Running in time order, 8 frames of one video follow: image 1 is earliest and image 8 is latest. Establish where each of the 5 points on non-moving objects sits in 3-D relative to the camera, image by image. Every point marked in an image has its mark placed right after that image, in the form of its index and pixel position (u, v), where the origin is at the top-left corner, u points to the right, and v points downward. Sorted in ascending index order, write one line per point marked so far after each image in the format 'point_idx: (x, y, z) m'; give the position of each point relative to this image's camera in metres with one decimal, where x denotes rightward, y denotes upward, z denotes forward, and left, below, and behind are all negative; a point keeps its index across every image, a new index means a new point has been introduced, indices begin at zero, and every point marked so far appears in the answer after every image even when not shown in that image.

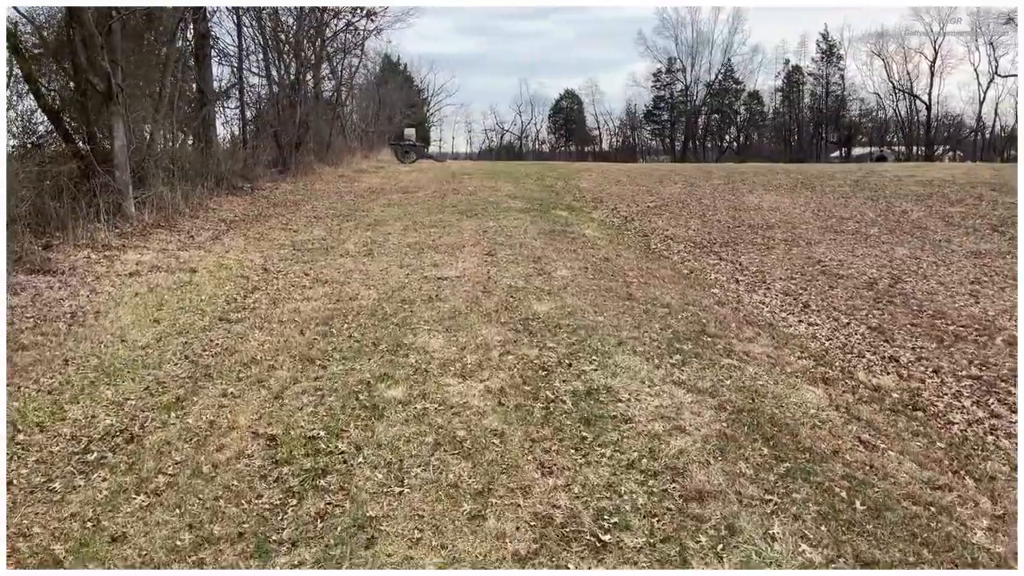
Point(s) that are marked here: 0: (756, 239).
0: (+3.0, +0.6, +9.7) m
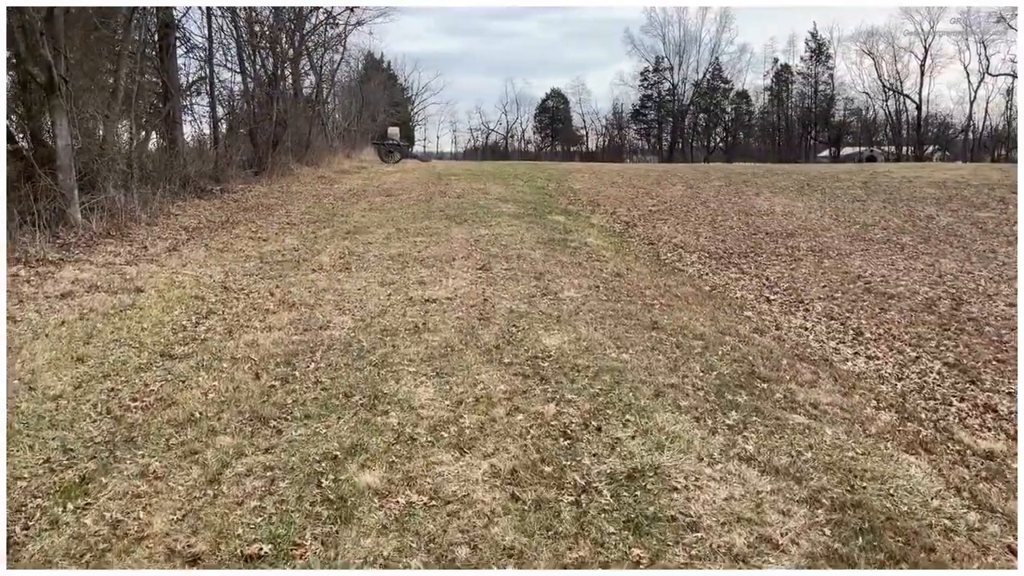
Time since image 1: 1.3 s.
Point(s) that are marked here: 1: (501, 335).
0: (+3.0, +0.4, +8.8) m
1: (-0.1, -0.3, +4.9) m
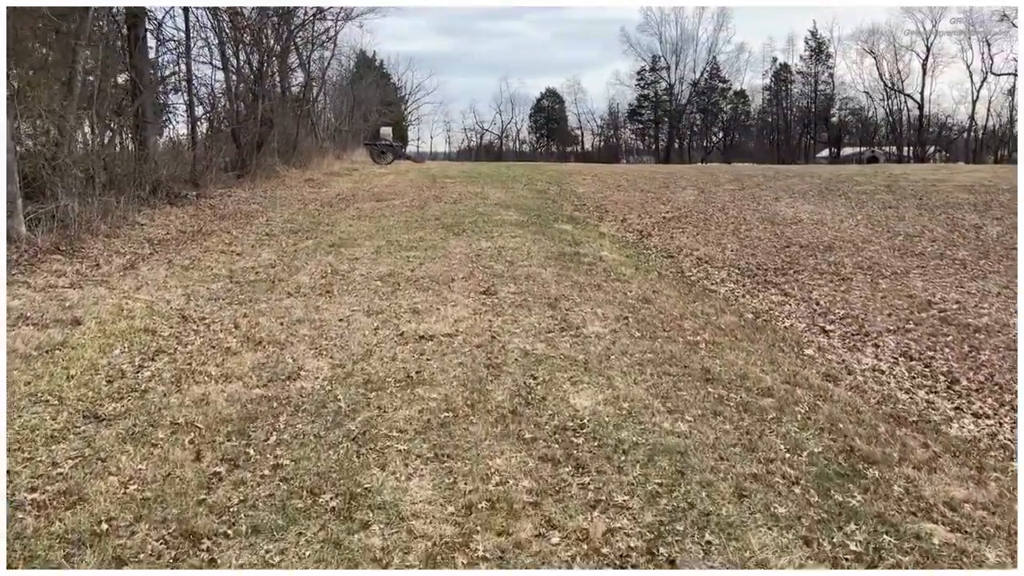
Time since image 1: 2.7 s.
0: (+3.0, +0.2, +7.7) m
1: (0.0, -0.5, +3.8) m
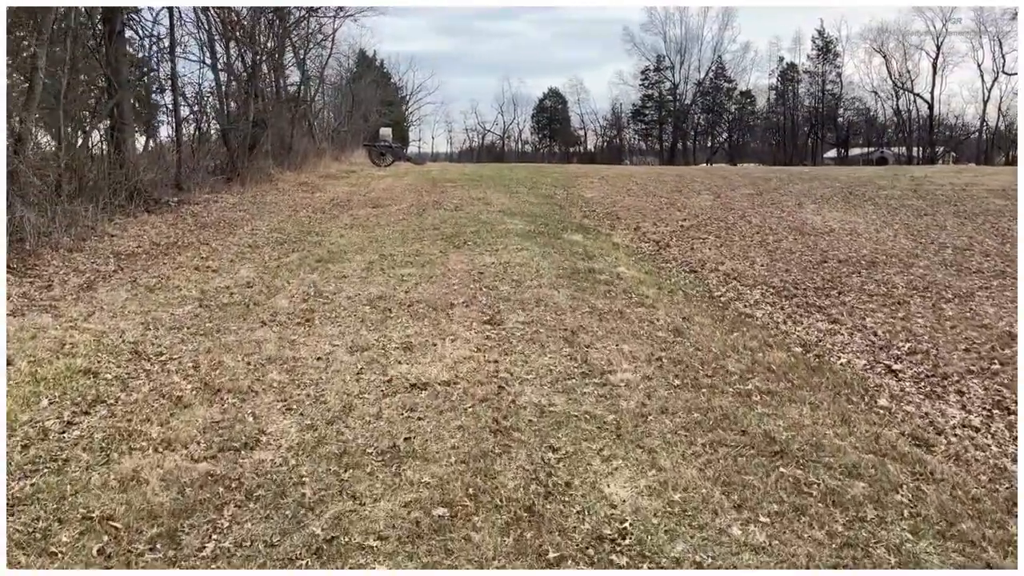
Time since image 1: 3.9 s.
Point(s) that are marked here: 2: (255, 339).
0: (+3.1, 0.0, +6.9) m
1: (+0.1, -0.7, +3.0) m
2: (-1.7, -0.3, +5.2) m
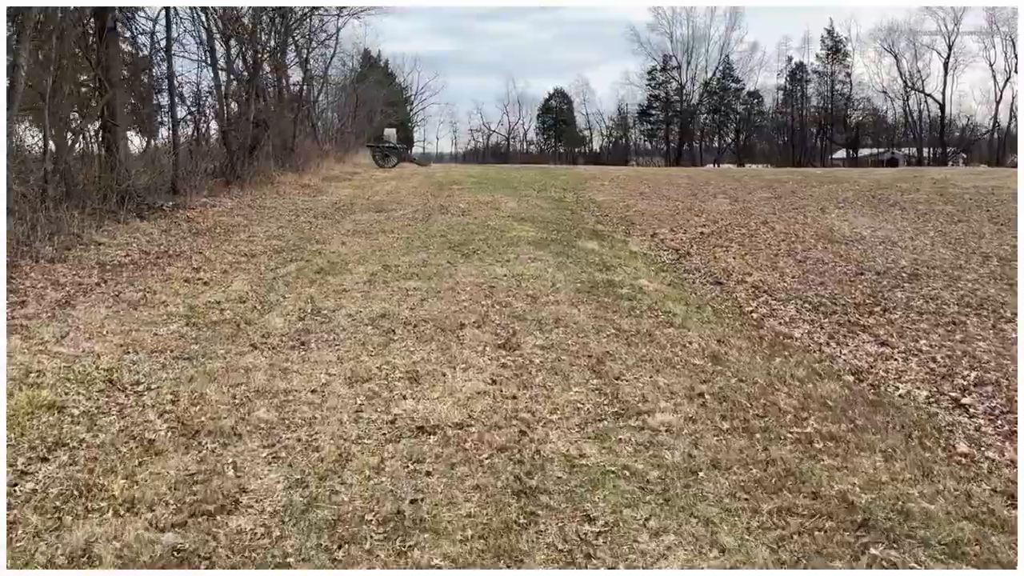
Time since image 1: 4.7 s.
0: (+3.2, -0.1, +6.3) m
1: (+0.2, -0.8, +2.4) m
2: (-1.6, -0.5, +4.6) m
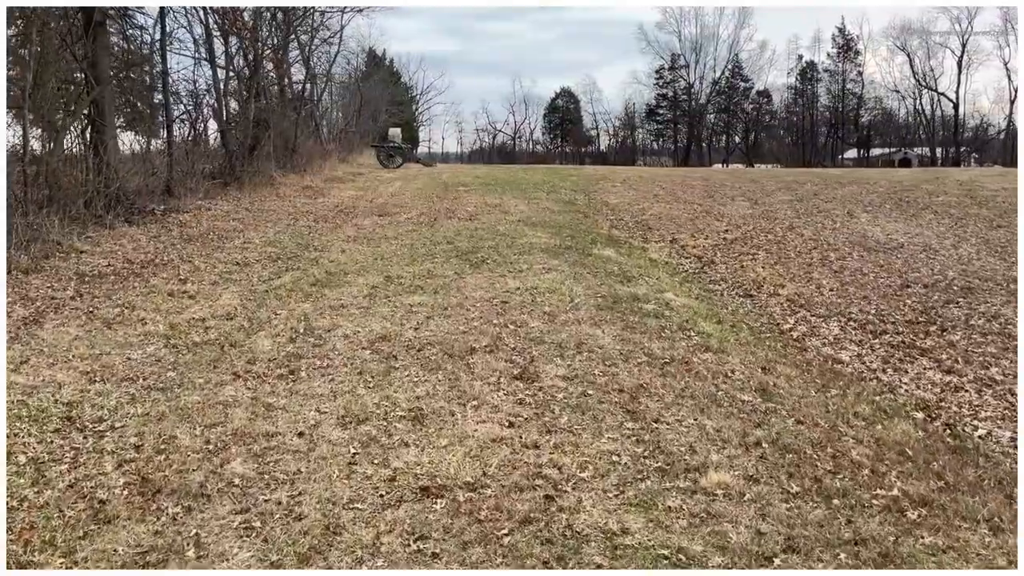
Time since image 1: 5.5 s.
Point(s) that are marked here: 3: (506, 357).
0: (+3.3, -0.2, +5.7) m
1: (+0.3, -1.0, +1.8) m
2: (-1.5, -0.6, +4.0) m
3: (0.0, -0.4, +4.5) m
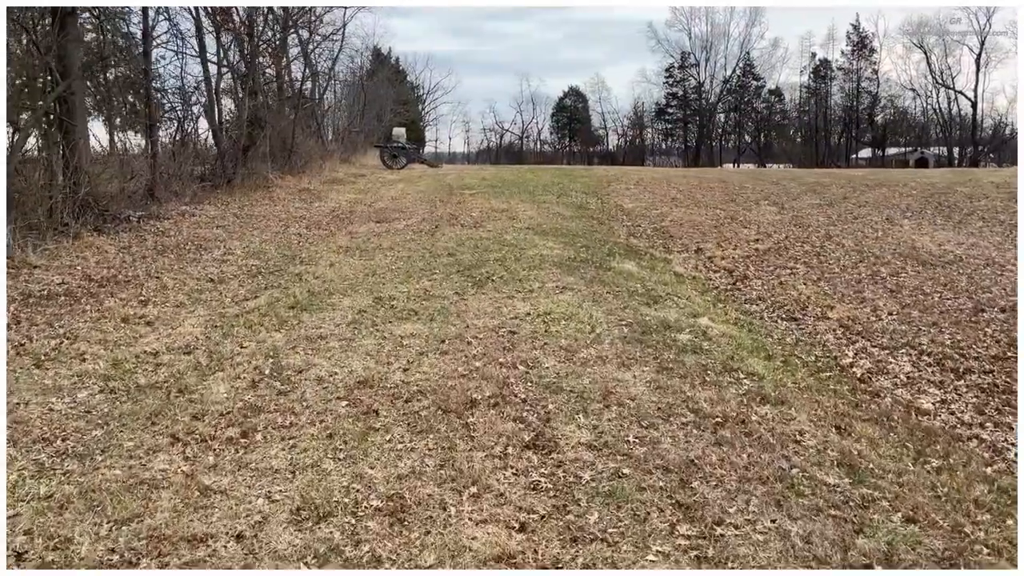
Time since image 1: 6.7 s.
0: (+3.4, -0.4, +4.7) m
1: (+0.3, -1.1, +0.9) m
2: (-1.5, -0.8, +3.1) m
3: (0.0, -0.6, +3.6) m
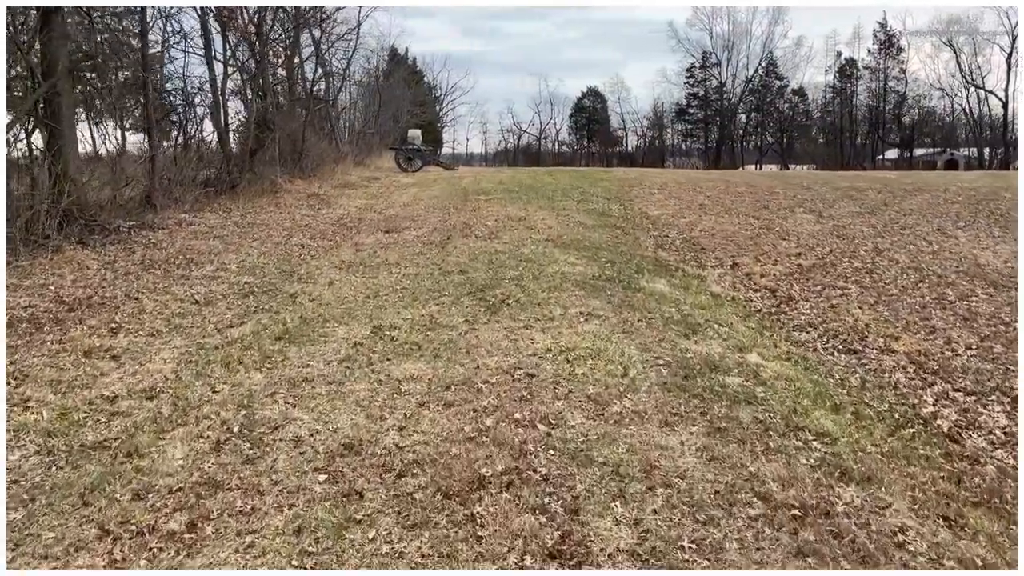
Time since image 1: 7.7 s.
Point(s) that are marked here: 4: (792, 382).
0: (+3.5, -0.6, +3.9) m
1: (+0.3, -1.3, +0.1) m
2: (-1.4, -0.9, +2.4) m
3: (+0.1, -0.8, +2.8) m
4: (+1.6, -0.5, +4.5) m
